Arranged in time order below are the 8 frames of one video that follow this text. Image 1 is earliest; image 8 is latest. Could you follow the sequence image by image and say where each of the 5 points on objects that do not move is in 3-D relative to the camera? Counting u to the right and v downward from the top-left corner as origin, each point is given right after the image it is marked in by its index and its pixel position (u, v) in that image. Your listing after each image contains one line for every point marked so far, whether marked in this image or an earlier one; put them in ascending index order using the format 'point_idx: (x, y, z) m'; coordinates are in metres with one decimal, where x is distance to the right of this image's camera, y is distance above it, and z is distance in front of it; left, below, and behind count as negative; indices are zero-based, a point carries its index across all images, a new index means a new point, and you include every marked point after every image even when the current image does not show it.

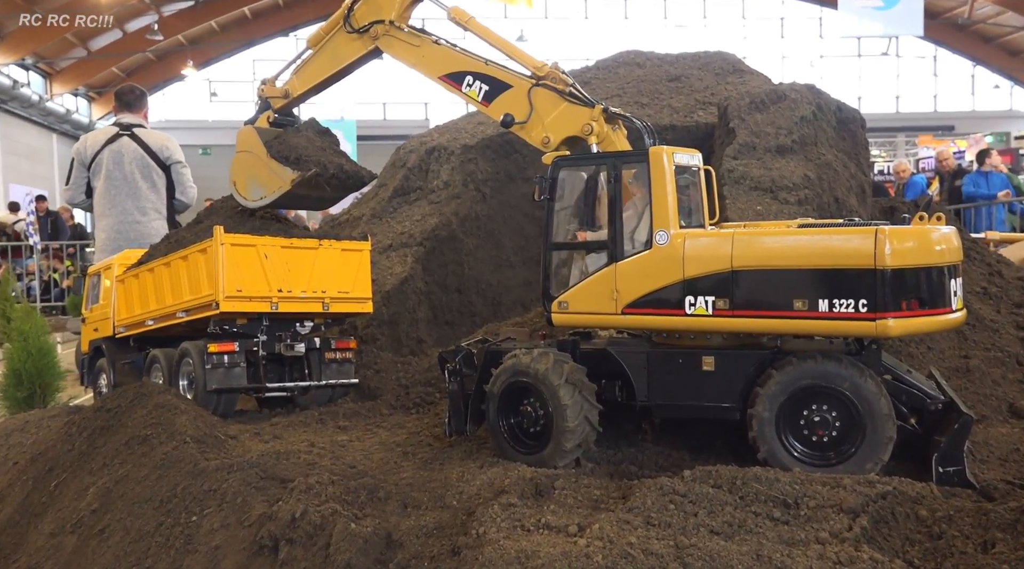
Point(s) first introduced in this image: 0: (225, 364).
0: (-2.5, -0.7, +9.7) m
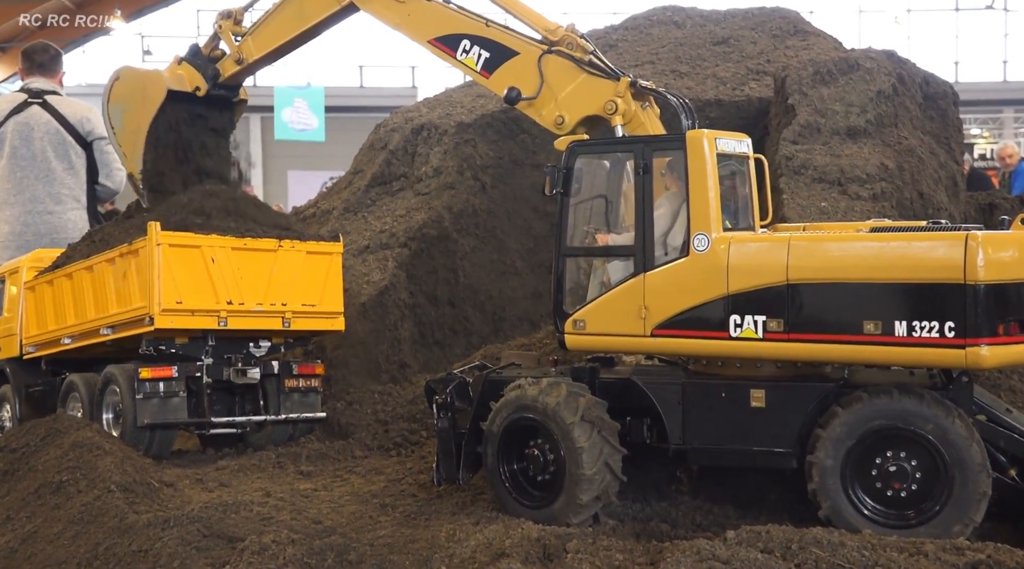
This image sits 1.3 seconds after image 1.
0: (-2.5, -0.8, +7.8) m
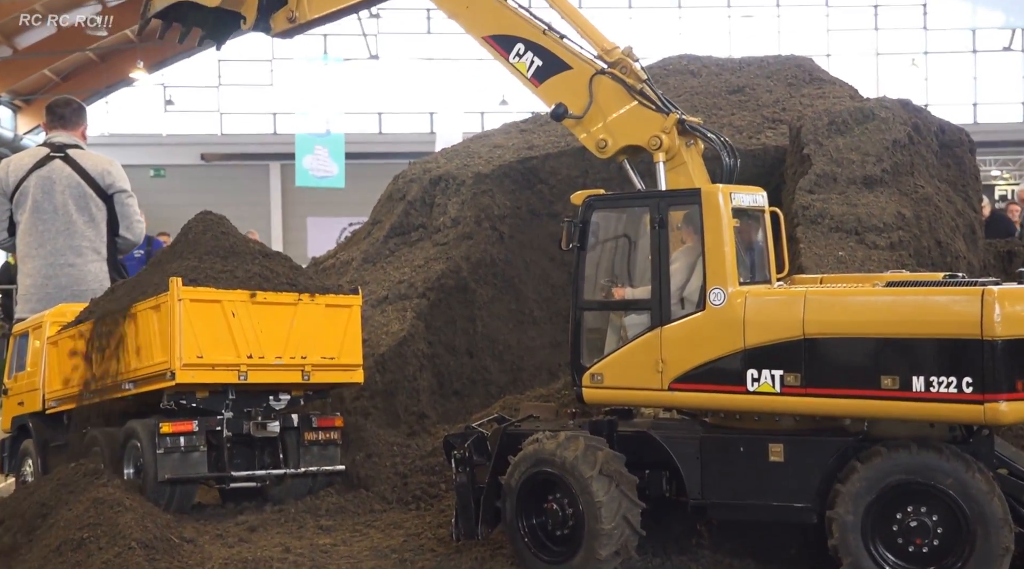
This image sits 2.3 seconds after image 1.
0: (-2.3, -1.2, +7.9) m
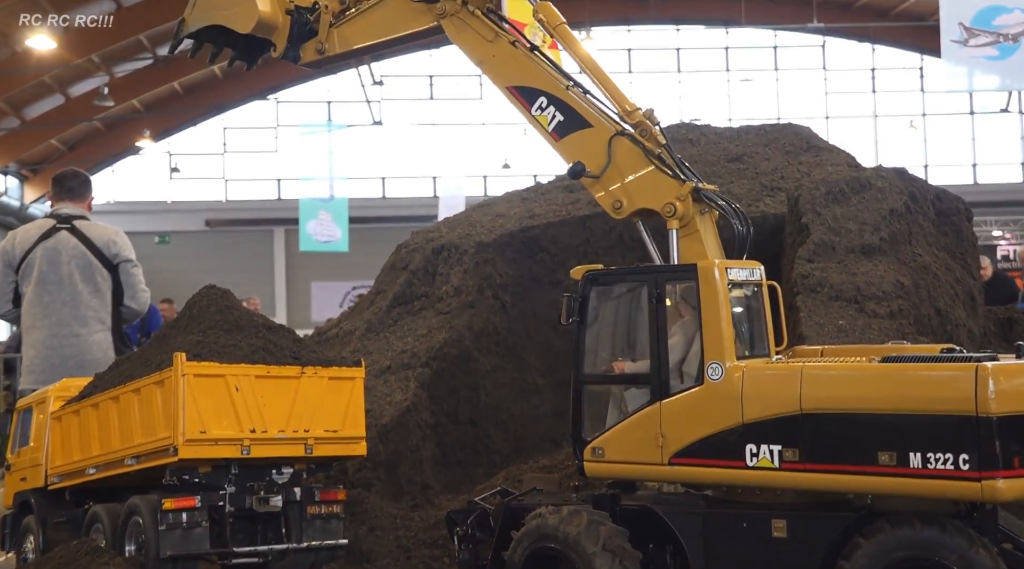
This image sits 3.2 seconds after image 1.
0: (-2.3, -1.7, +7.8) m
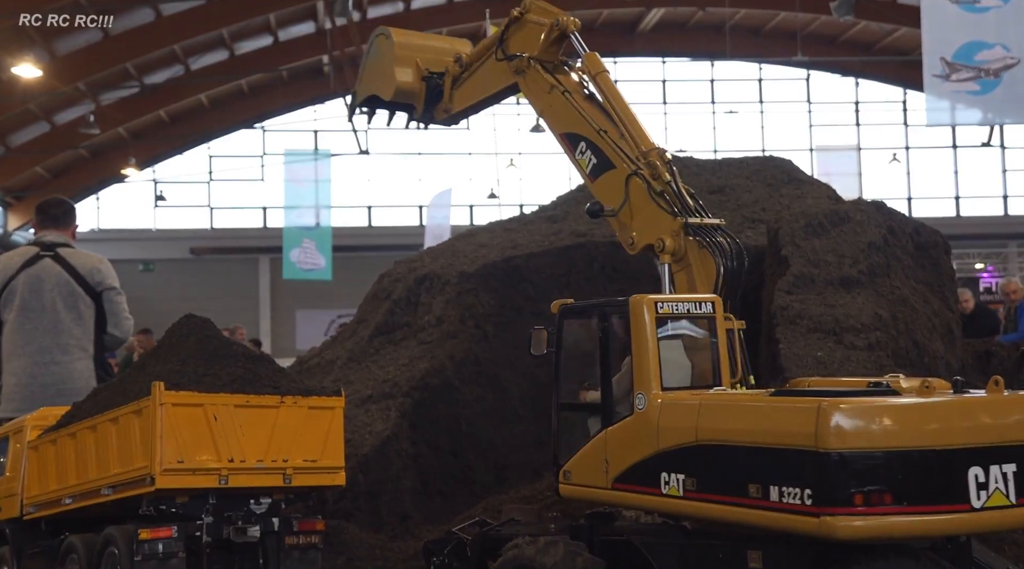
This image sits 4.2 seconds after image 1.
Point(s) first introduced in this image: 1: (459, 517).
0: (-2.5, -1.9, +7.8) m
1: (-0.5, -2.2, +10.7) m
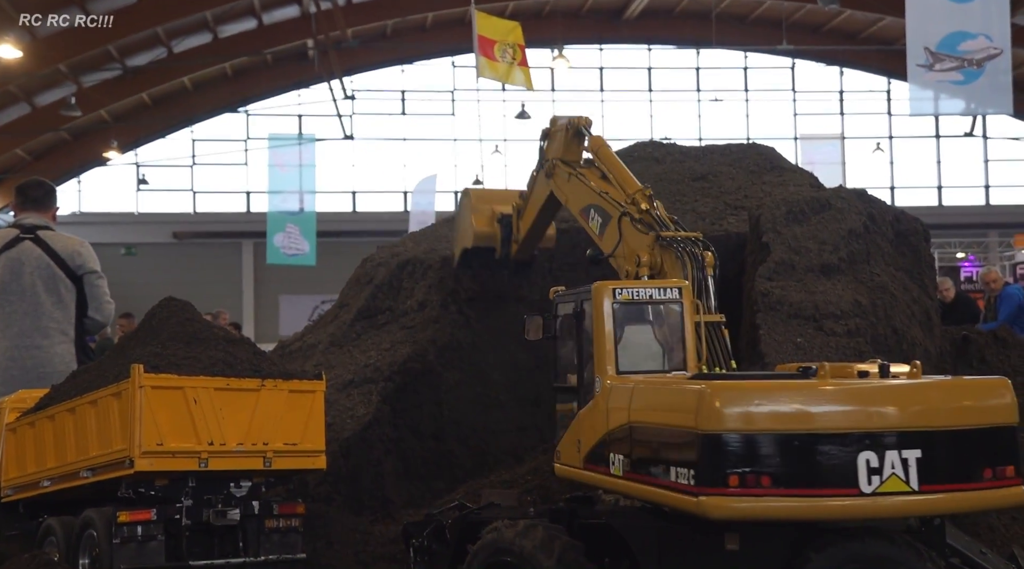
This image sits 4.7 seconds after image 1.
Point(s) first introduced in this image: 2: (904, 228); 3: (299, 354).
0: (-2.6, -1.8, +7.8) m
1: (-0.7, -2.1, +10.7) m
2: (+4.0, +0.6, +11.4) m
3: (-2.5, -0.8, +13.0) m
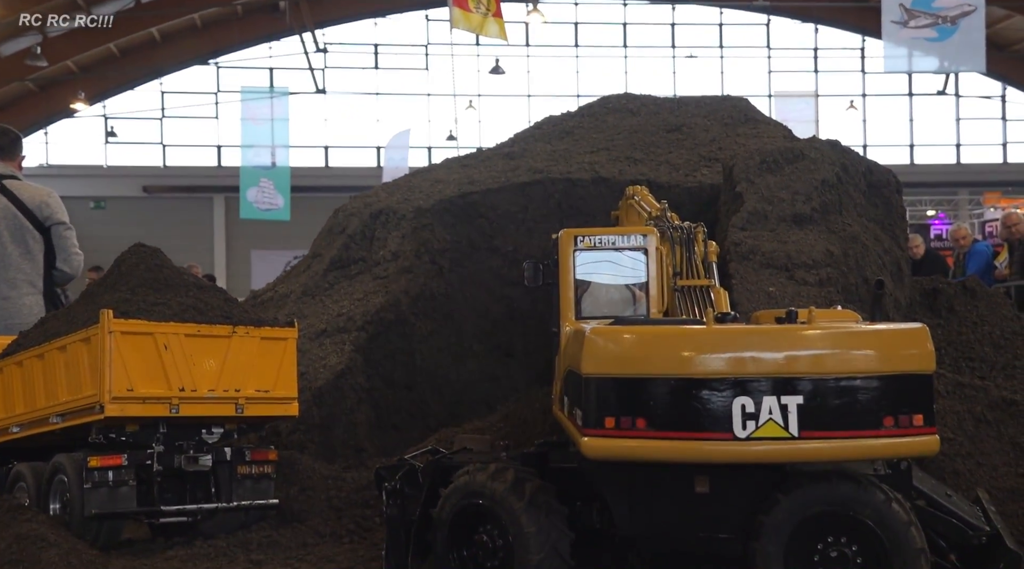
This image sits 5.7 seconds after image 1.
0: (-2.8, -1.4, +7.8) m
1: (-1.0, -1.6, +10.8) m
2: (+3.7, +1.1, +11.4) m
3: (-2.8, -0.2, +13.0) m
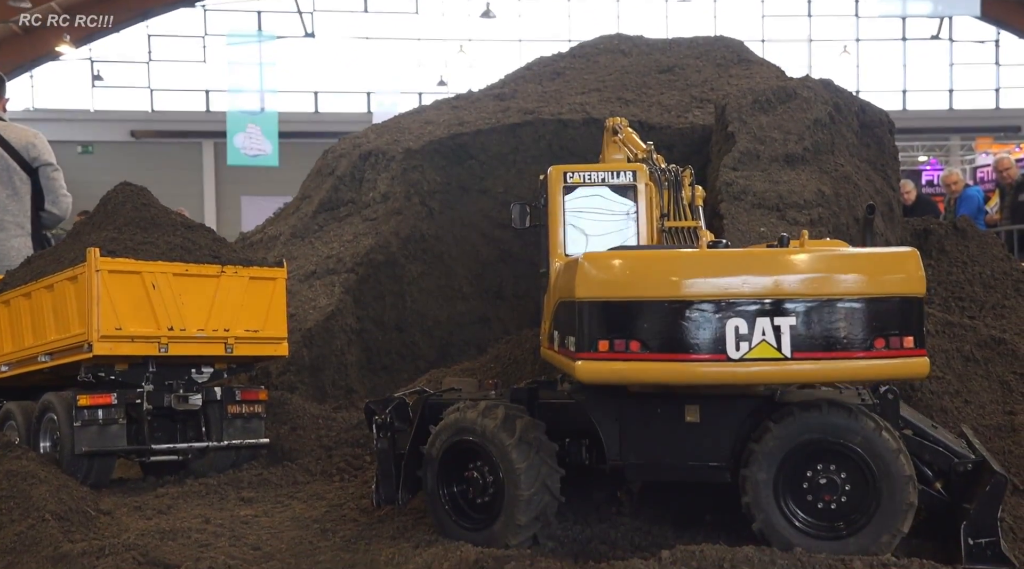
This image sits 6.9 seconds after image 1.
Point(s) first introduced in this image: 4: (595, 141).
0: (-2.9, -0.9, +7.7) m
1: (-1.1, -1.0, +10.8) m
2: (+3.6, +1.7, +11.3) m
3: (-2.9, +0.4, +12.9) m
4: (+0.9, +1.6, +12.5) m
